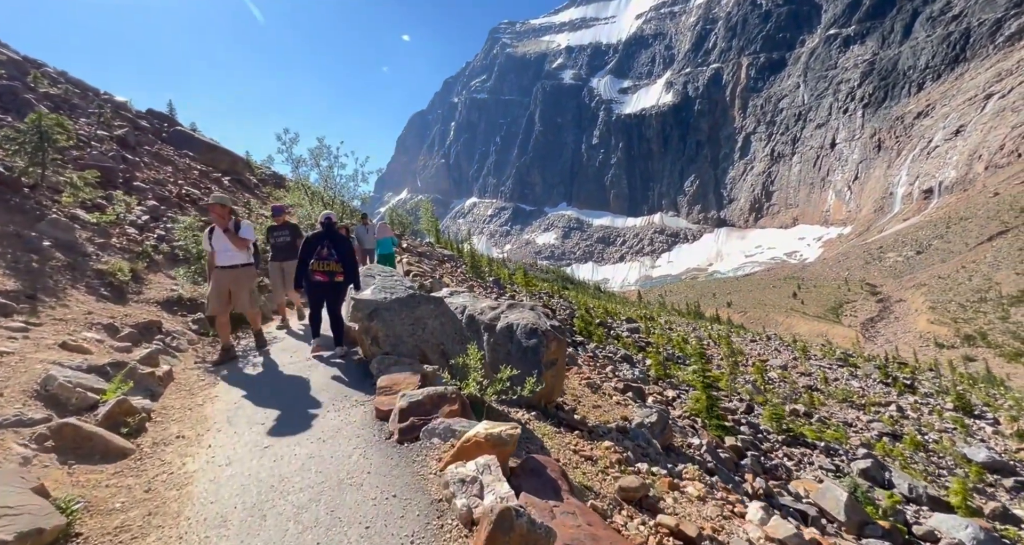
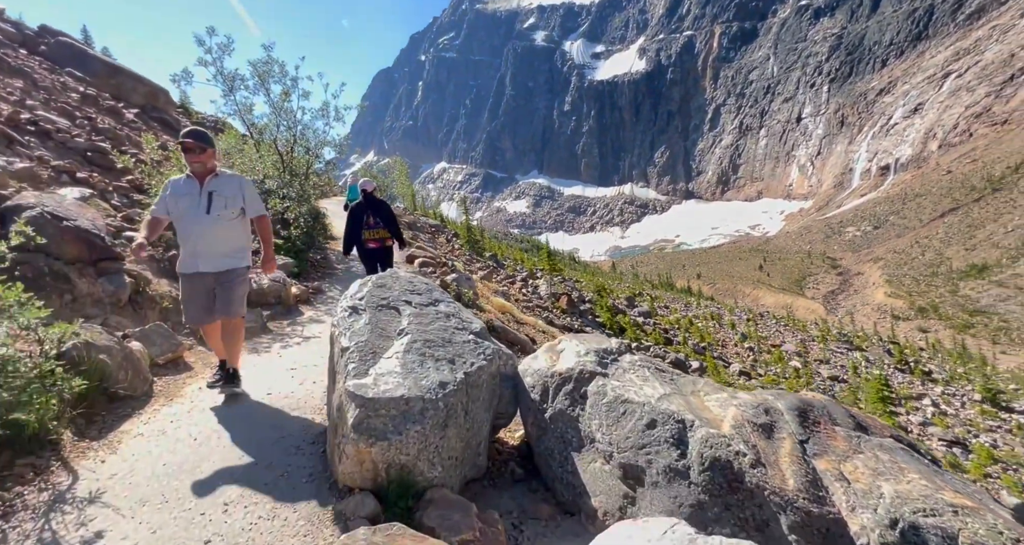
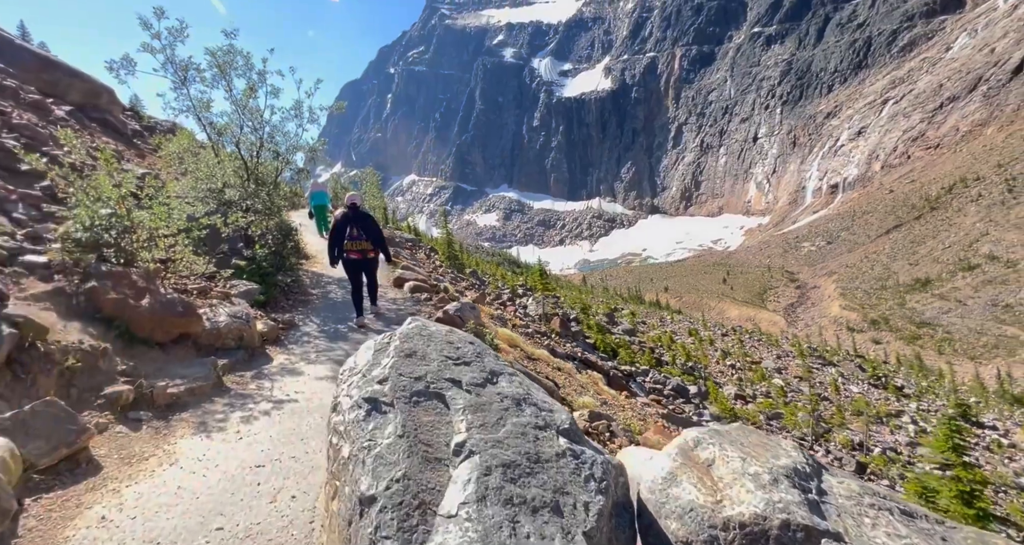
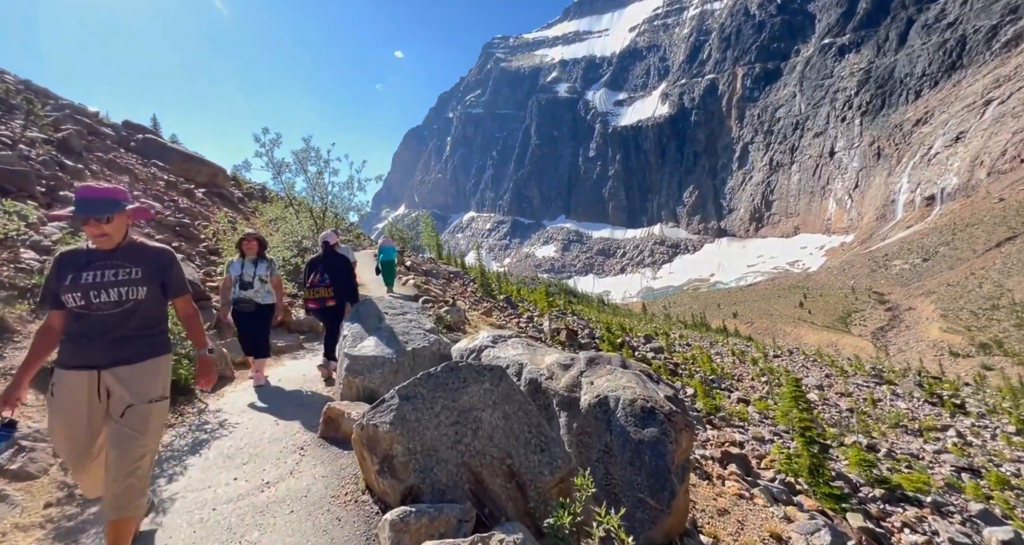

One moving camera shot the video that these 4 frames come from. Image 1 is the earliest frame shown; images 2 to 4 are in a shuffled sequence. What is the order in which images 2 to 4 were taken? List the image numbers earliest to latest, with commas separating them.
4, 2, 3
